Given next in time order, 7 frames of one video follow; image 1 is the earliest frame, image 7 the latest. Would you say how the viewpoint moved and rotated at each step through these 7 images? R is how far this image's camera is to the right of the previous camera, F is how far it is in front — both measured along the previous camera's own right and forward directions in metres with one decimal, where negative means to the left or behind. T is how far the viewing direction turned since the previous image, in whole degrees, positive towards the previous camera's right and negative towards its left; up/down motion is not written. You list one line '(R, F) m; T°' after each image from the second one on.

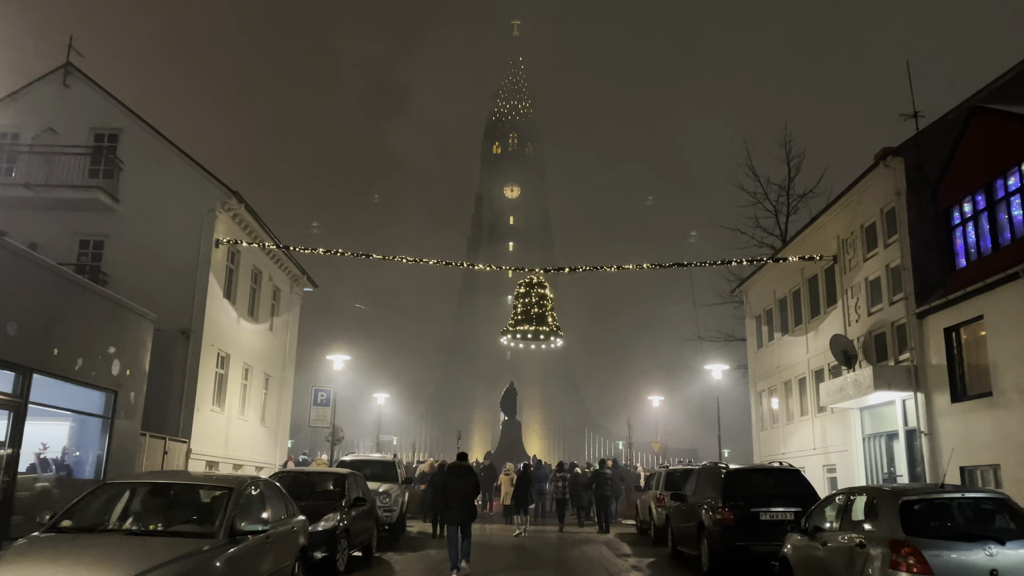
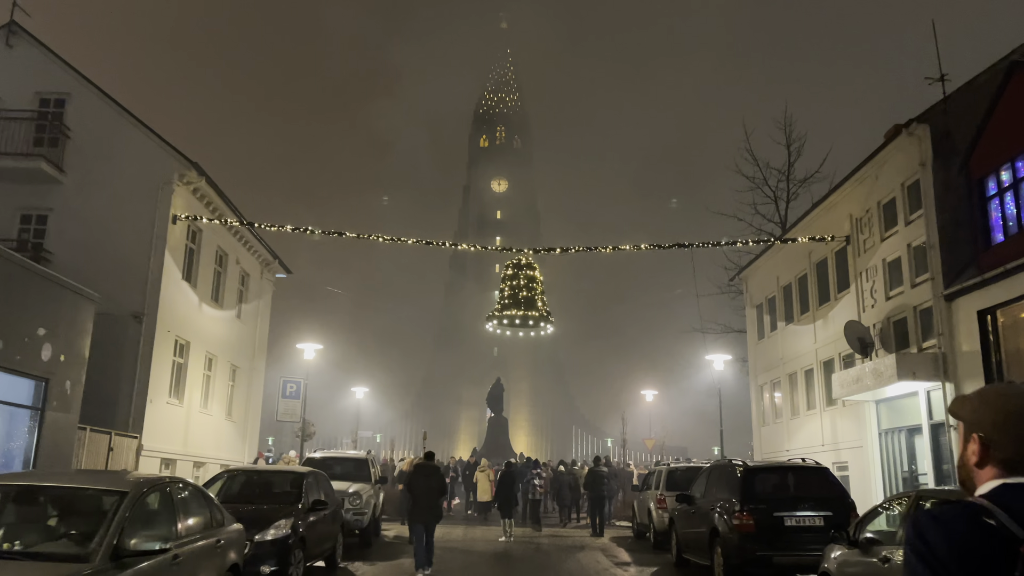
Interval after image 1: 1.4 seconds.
(0.0, +1.6) m; +1°
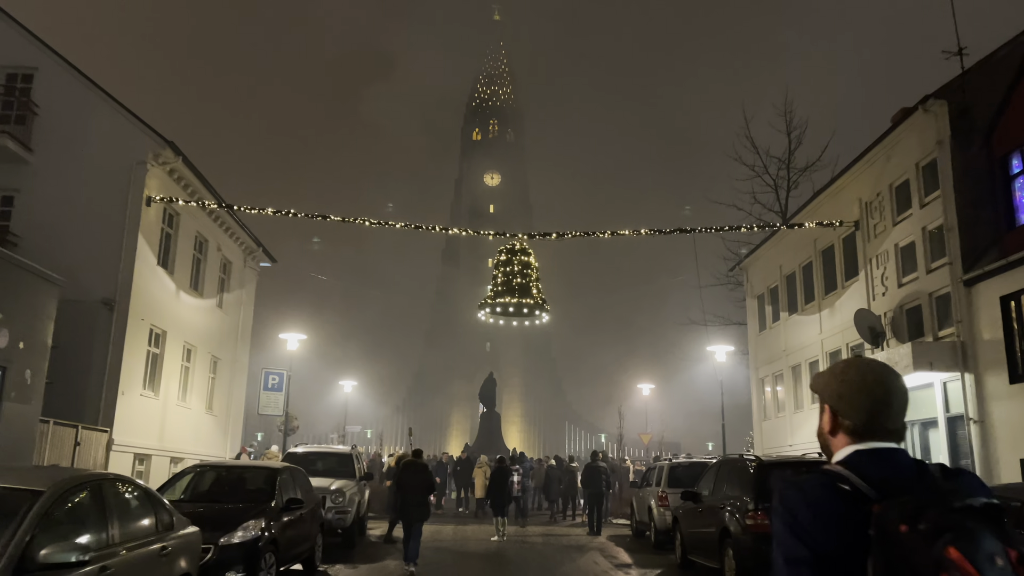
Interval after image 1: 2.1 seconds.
(0.0, +0.9) m; +1°
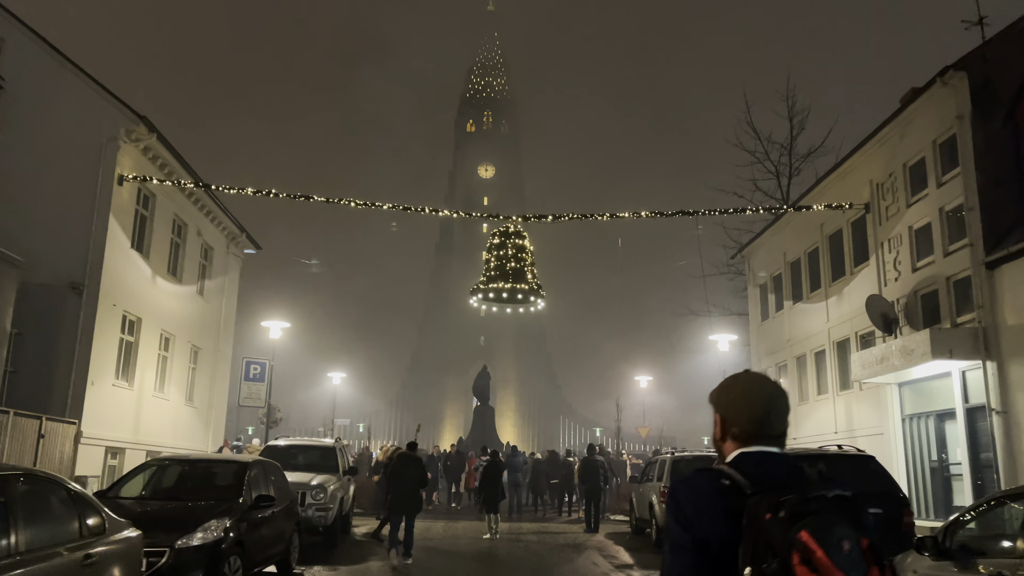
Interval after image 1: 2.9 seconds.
(0.0, +0.9) m; 0°
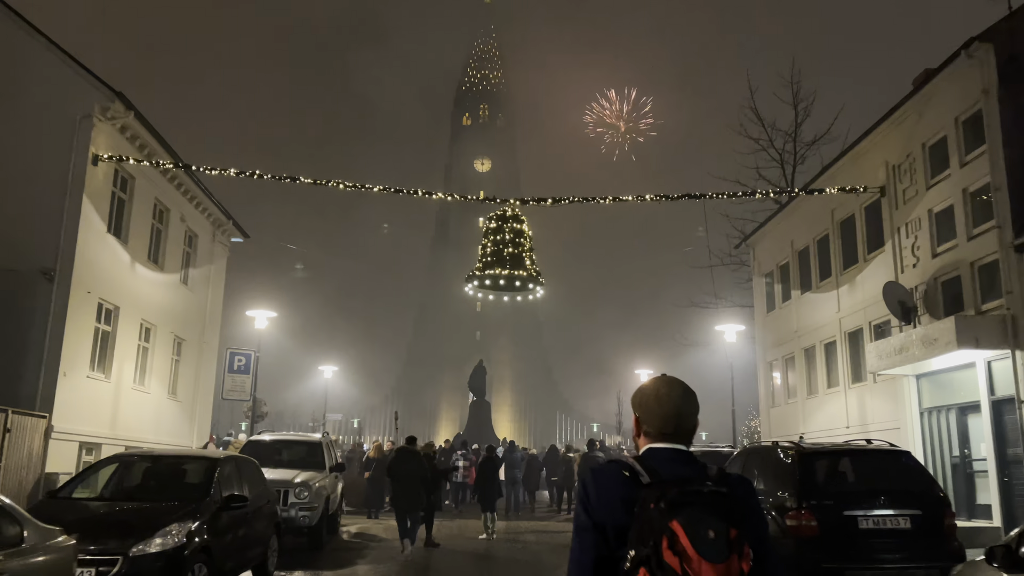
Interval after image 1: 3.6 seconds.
(0.0, +0.8) m; 0°
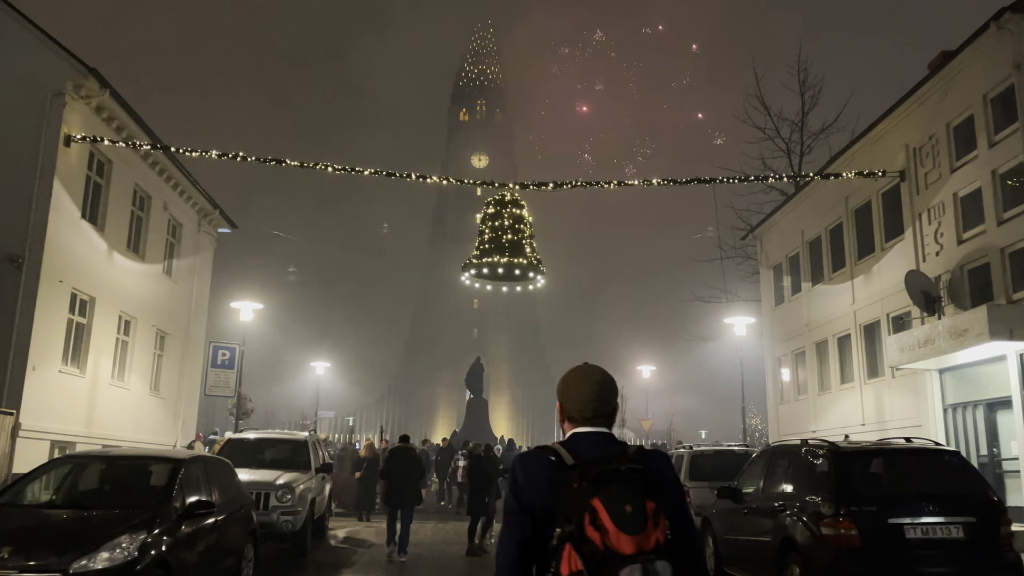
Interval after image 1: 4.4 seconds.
(0.0, +0.9) m; 0°
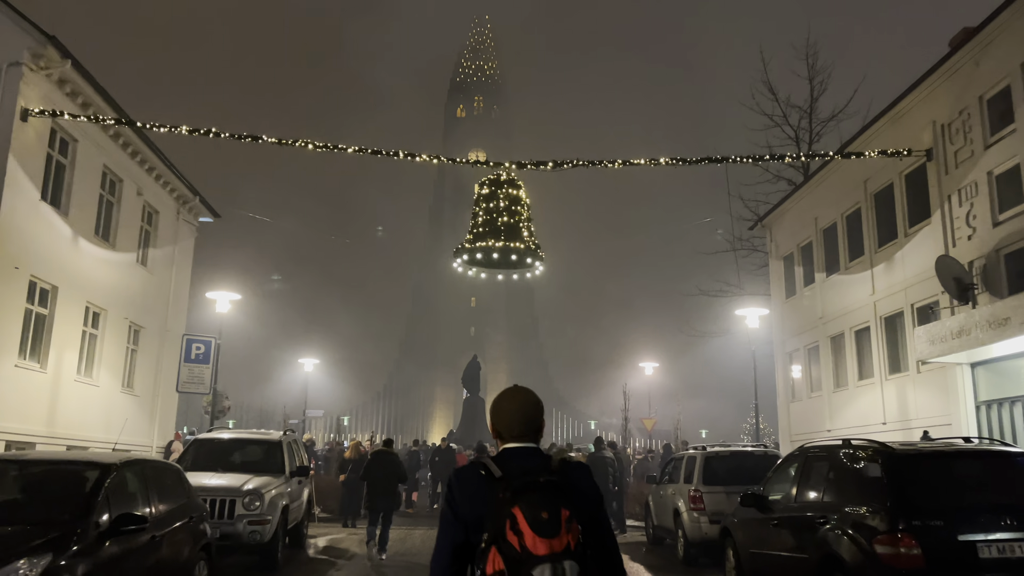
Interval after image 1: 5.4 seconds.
(0.0, +1.1) m; 0°
